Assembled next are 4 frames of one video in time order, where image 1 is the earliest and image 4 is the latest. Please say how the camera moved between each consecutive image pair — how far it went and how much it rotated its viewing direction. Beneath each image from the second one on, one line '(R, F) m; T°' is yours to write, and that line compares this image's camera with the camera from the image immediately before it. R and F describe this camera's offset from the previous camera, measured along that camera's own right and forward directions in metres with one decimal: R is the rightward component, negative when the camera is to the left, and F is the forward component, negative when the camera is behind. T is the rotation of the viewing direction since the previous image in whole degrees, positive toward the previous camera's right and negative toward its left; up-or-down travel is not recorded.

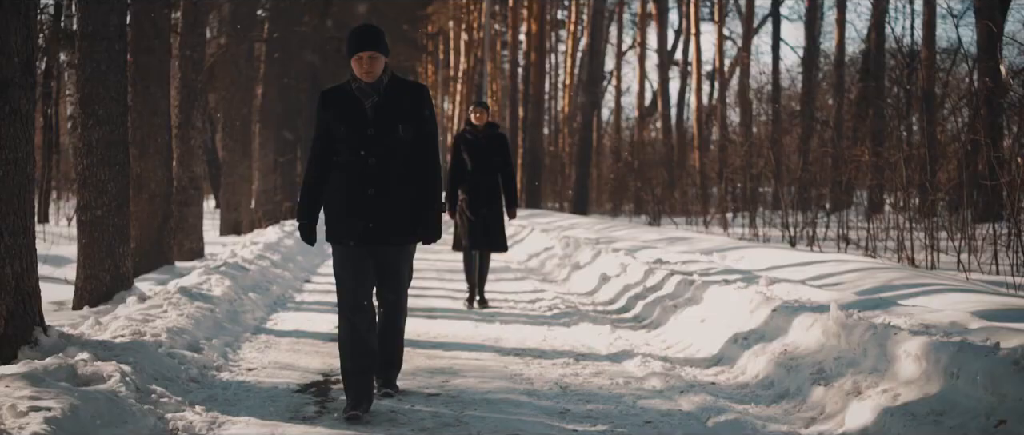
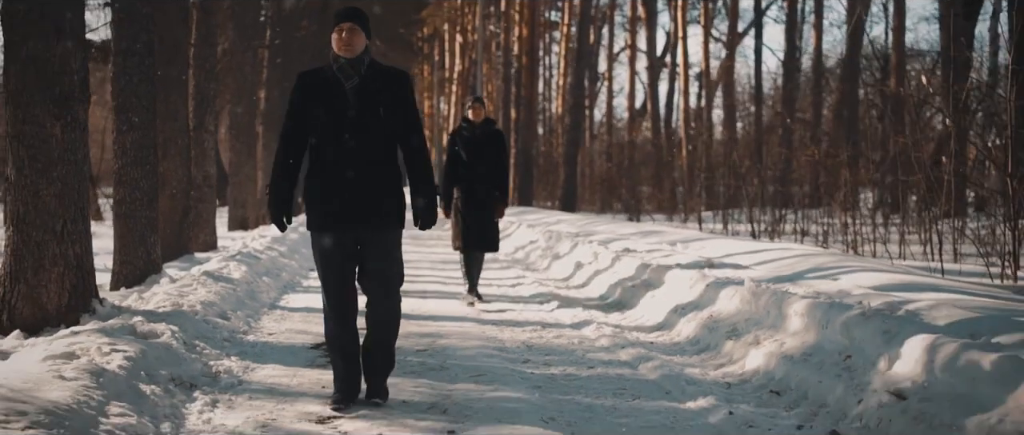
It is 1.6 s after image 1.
(+0.2, -1.3) m; 0°
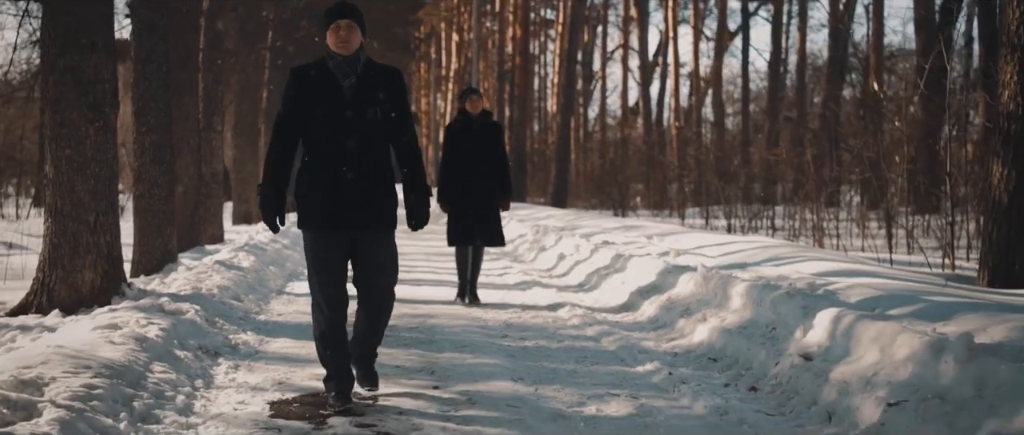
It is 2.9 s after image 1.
(+0.1, -0.9) m; 0°
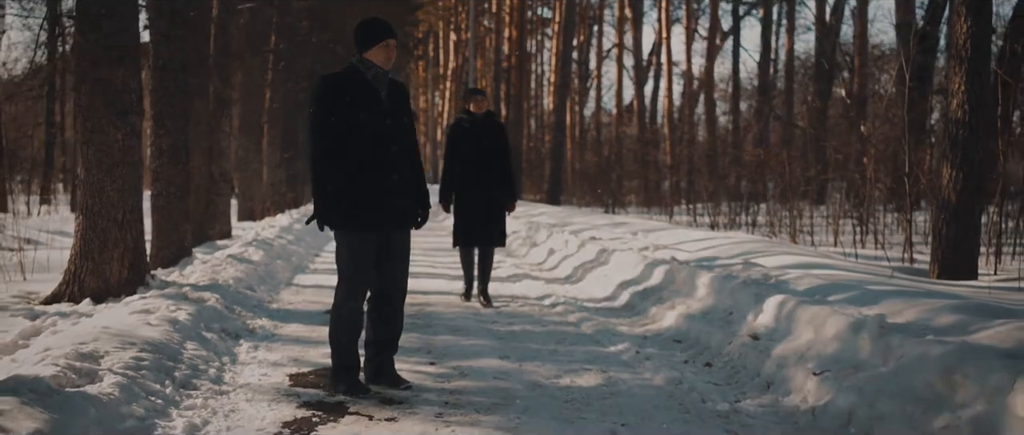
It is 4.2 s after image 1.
(+0.1, -0.8) m; 0°
